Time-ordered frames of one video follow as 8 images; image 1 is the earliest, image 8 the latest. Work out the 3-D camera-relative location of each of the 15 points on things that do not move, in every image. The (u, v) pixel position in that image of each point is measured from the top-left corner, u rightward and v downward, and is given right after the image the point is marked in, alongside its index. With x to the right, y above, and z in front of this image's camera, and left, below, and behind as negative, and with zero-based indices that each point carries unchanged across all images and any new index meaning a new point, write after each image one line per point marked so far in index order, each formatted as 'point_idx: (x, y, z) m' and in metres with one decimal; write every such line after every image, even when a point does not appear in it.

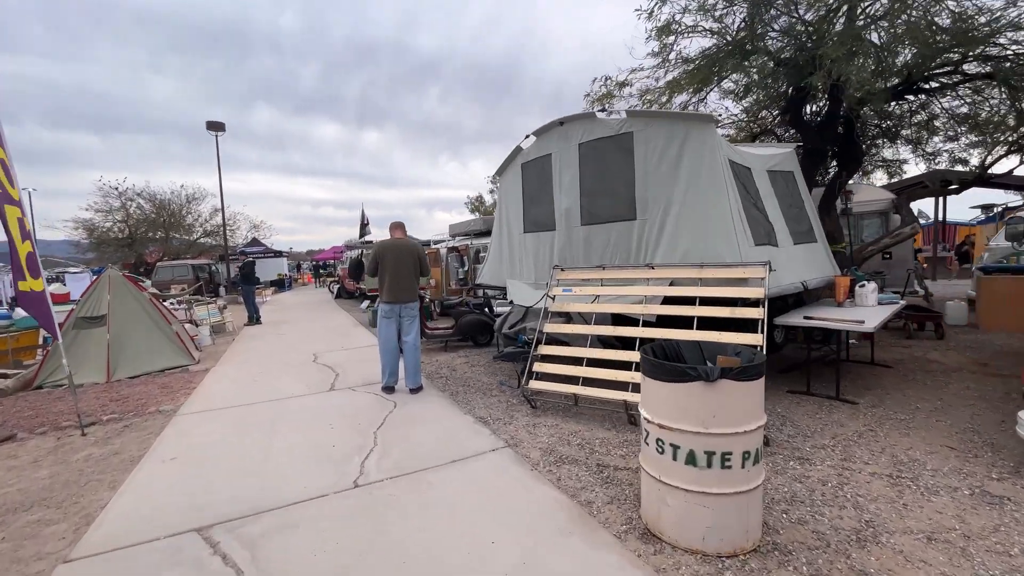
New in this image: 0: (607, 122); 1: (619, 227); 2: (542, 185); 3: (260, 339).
0: (+1.1, +1.9, +5.3) m
1: (+1.2, +0.7, +5.3) m
2: (+0.4, +1.4, +6.2) m
3: (-5.6, -1.1, +10.4) m
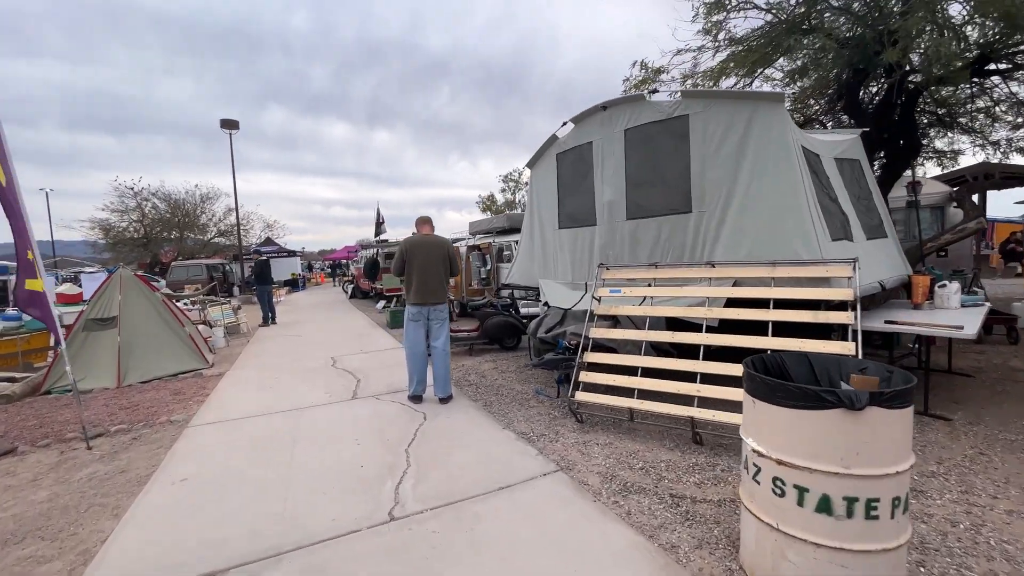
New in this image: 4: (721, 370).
0: (+1.5, +1.9, +4.8) m
1: (+1.6, +0.7, +4.8) m
2: (+0.8, +1.4, +5.7) m
3: (-5.0, -1.1, +10.0) m
4: (+1.7, -0.7, +3.8) m
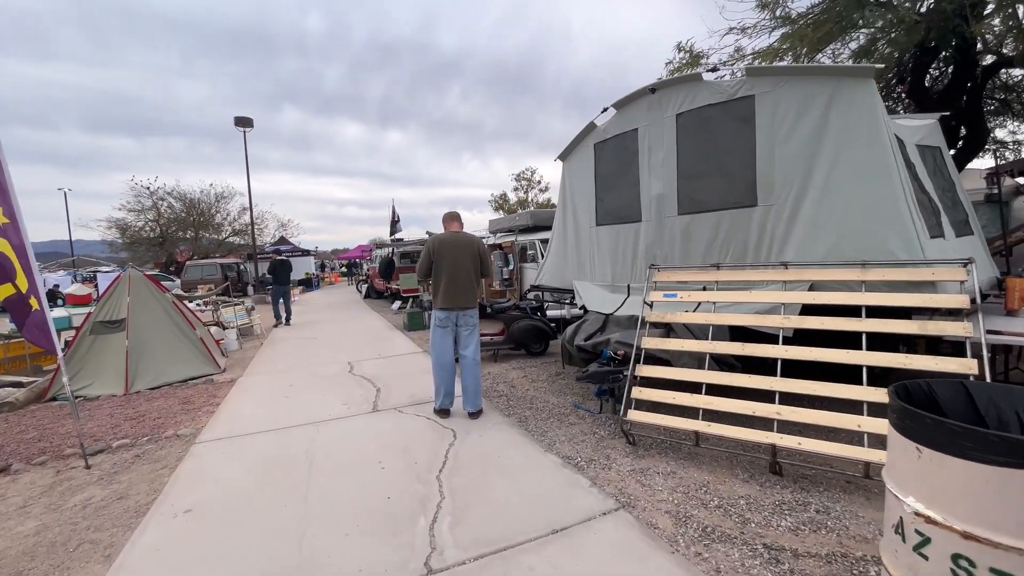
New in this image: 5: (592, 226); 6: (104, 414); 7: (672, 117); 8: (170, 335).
0: (+1.9, +1.9, +4.3) m
1: (+2.0, +0.7, +4.3) m
2: (+1.2, +1.3, +5.2) m
3: (-4.6, -1.1, +9.6) m
4: (+2.0, -0.7, +3.2) m
5: (+1.0, +0.7, +5.7) m
6: (-4.8, -1.5, +5.5) m
7: (+1.6, +1.7, +4.6) m
8: (-5.4, -0.7, +7.4) m
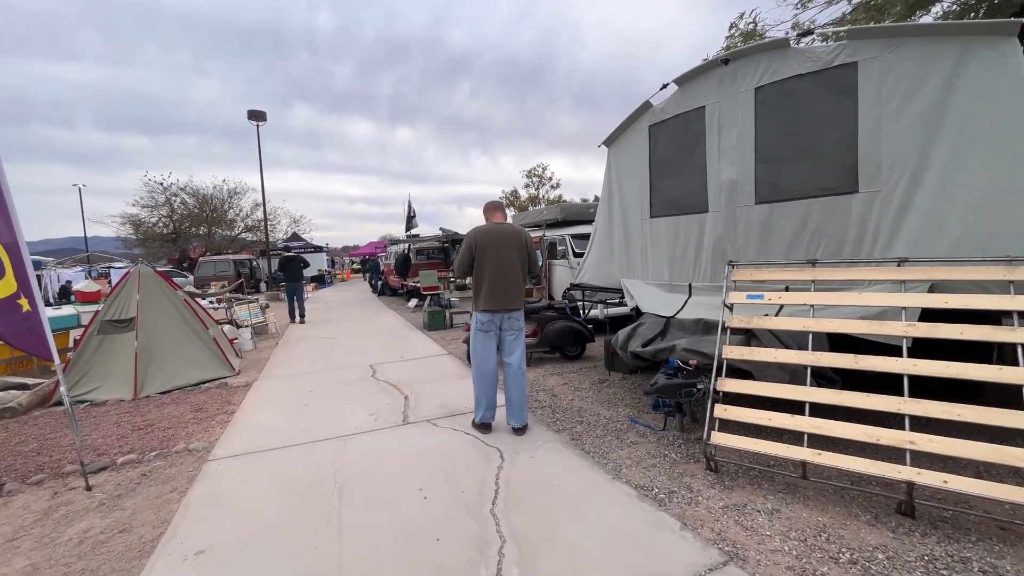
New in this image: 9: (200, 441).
0: (+2.3, +1.9, +3.7) m
1: (+2.4, +0.6, +3.7) m
2: (+1.7, +1.3, +4.6) m
3: (-4.0, -1.1, +9.1) m
4: (+2.5, -0.7, +2.7) m
5: (+1.4, +0.7, +5.1) m
6: (-4.4, -1.5, +5.1) m
7: (+2.0, +1.7, +4.0) m
8: (-4.9, -0.7, +6.9) m
9: (-2.9, -1.4, +4.4) m
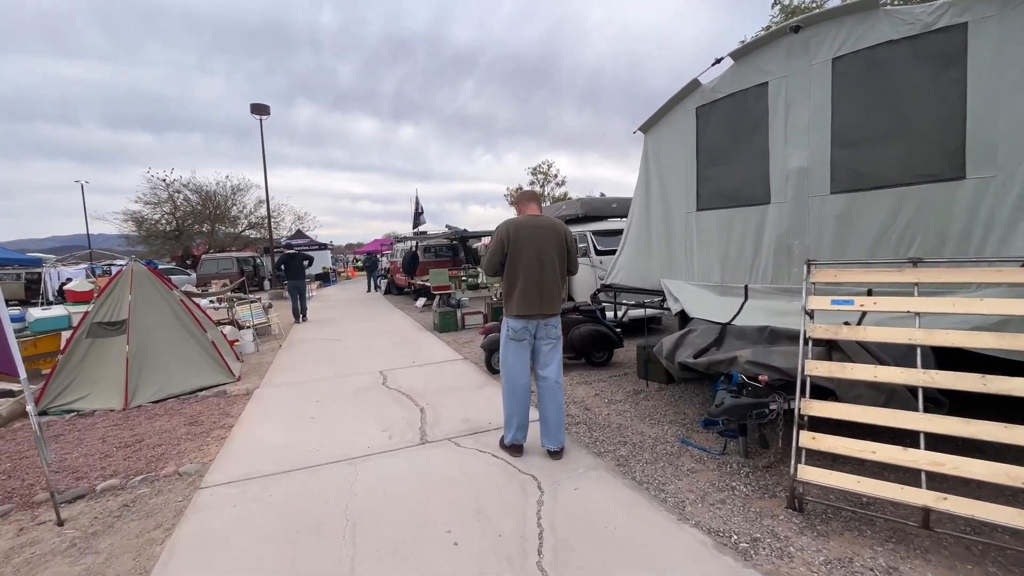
0: (+2.6, +1.8, +3.1) m
1: (+2.7, +0.6, +3.1) m
2: (+2.0, +1.3, +4.1) m
3: (-3.7, -1.1, +8.6) m
4: (+2.7, -0.7, +2.1) m
5: (+1.7, +0.7, +4.5) m
6: (-4.1, -1.5, +4.6) m
7: (+2.3, +1.7, +3.5) m
8: (-4.6, -0.7, +6.4) m
9: (-2.7, -1.5, +3.9) m
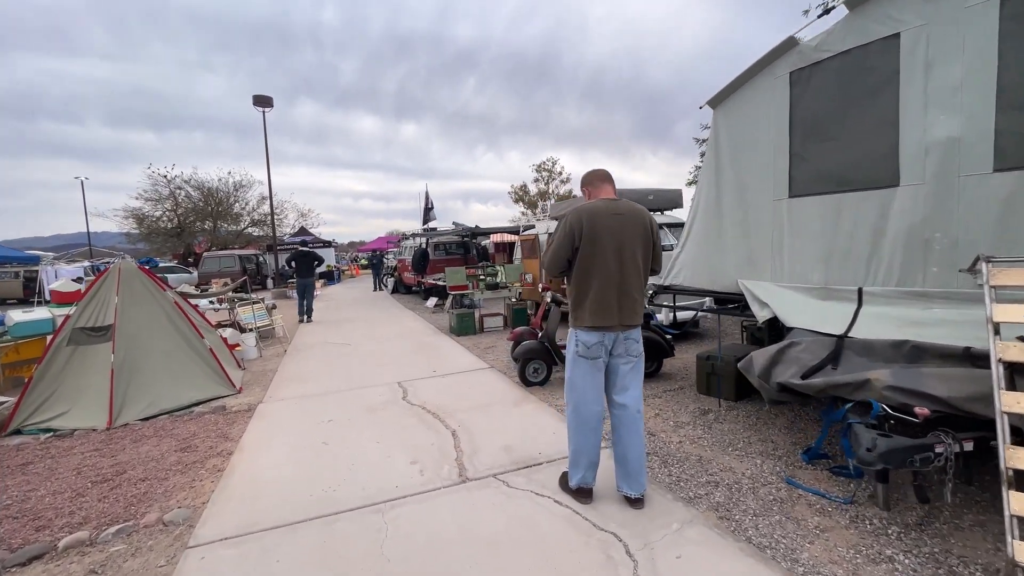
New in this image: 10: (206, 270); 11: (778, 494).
0: (+3.0, +1.8, +2.4) m
1: (+3.1, +0.6, +2.3) m
2: (+2.4, +1.3, +3.3) m
3: (-3.3, -1.1, +7.9) m
4: (+3.1, -0.8, +1.3) m
5: (+2.2, +0.7, +3.8) m
6: (-3.7, -1.5, +3.9) m
7: (+2.7, +1.6, +2.7) m
8: (-4.2, -0.7, +5.7) m
9: (-2.2, -1.5, +3.2) m
10: (-12.6, +0.7, +19.3) m
11: (+1.7, -1.3, +3.0) m
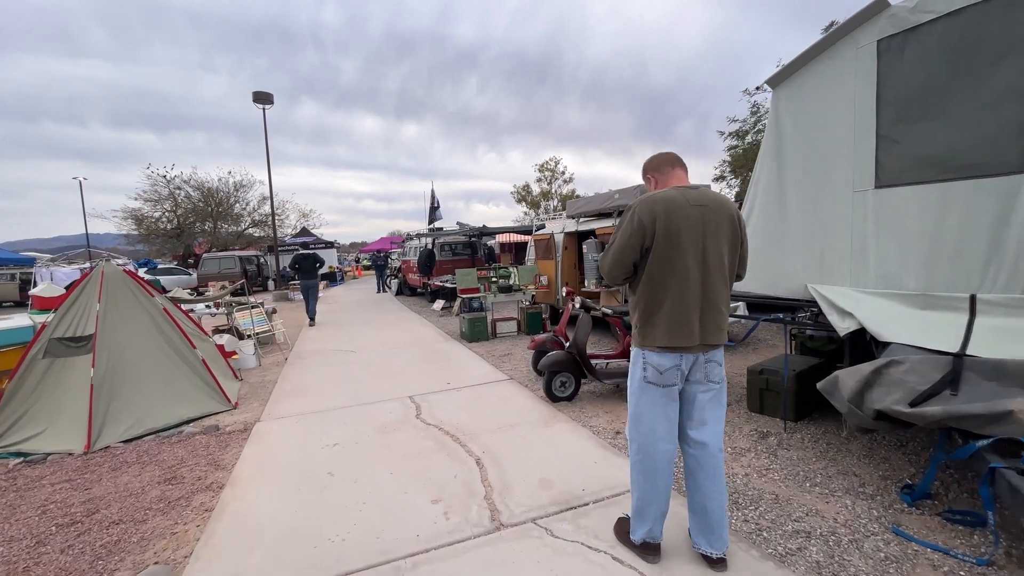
0: (+3.3, +1.8, +1.8) m
1: (+3.4, +0.6, +1.8) m
2: (+2.6, +1.3, +2.7) m
3: (-3.0, -1.1, +7.4) m
4: (+3.4, -0.8, +0.8) m
5: (+2.4, +0.7, +3.2) m
6: (-3.4, -1.5, +3.3) m
7: (+3.0, +1.6, +2.1) m
8: (-3.9, -0.8, +5.2) m
9: (-2.0, -1.5, +2.6) m
10: (-12.3, +0.6, +18.8) m
11: (+1.9, -1.3, +2.4) m
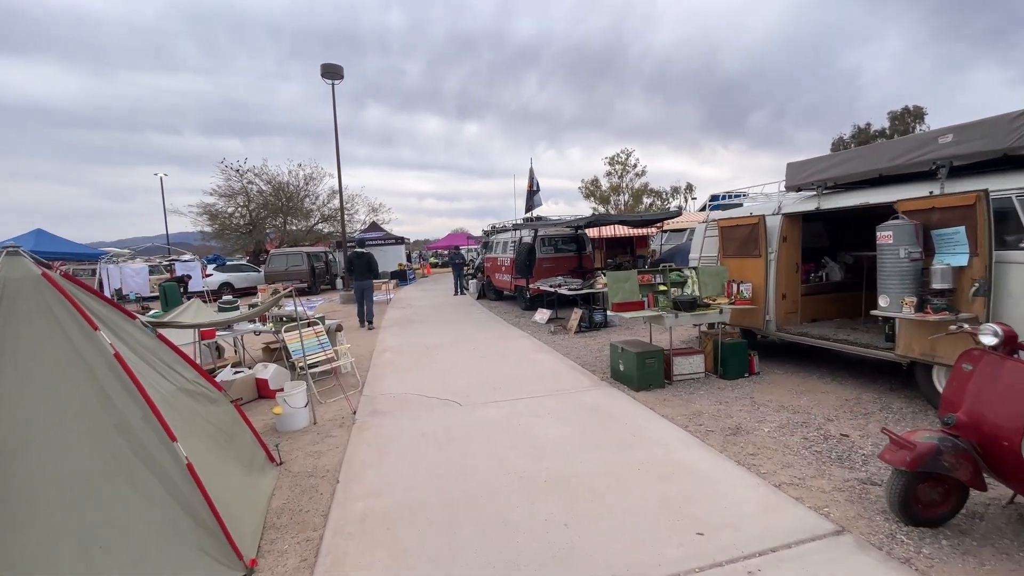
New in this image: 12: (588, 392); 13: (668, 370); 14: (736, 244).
0: (+4.6, +1.5, -1.9) m
1: (+4.7, +0.3, -1.9) m
2: (+4.1, +1.0, -0.9) m
3: (-1.0, -1.3, +4.4) m
4: (+4.6, -1.1, -2.9) m
5: (+3.9, +0.4, -0.4) m
6: (-1.9, -1.7, +0.5) m
7: (+4.4, +1.4, -1.5) m
8: (-2.1, -0.9, +2.4) m
9: (-0.5, -1.7, -0.4) m
10: (-8.8, +0.7, +16.9) m
11: (+3.3, -1.6, -1.1) m
12: (+0.8, -1.1, +5.1) m
13: (+1.9, -1.0, +5.4) m
14: (+2.9, +0.6, +6.1) m
